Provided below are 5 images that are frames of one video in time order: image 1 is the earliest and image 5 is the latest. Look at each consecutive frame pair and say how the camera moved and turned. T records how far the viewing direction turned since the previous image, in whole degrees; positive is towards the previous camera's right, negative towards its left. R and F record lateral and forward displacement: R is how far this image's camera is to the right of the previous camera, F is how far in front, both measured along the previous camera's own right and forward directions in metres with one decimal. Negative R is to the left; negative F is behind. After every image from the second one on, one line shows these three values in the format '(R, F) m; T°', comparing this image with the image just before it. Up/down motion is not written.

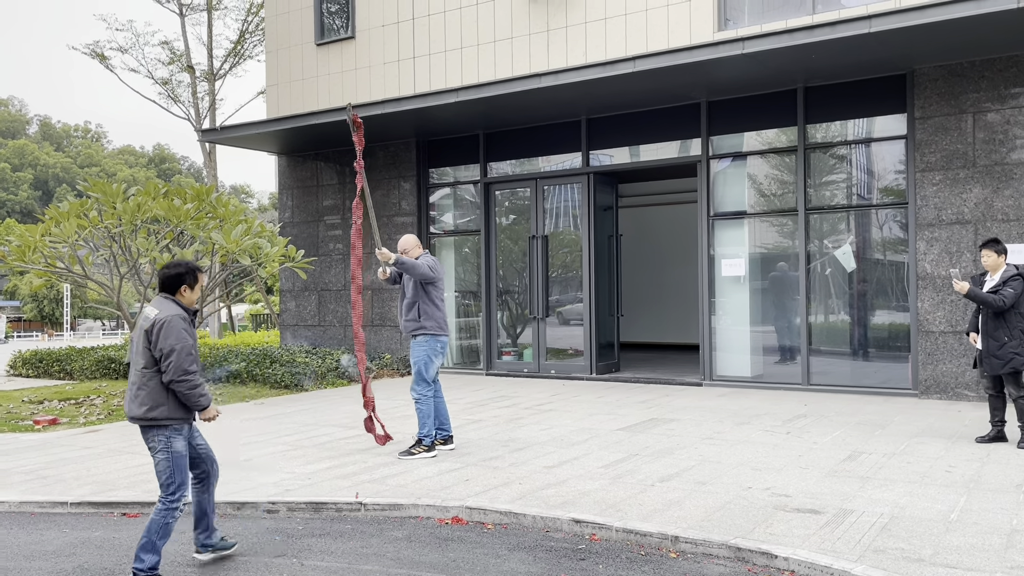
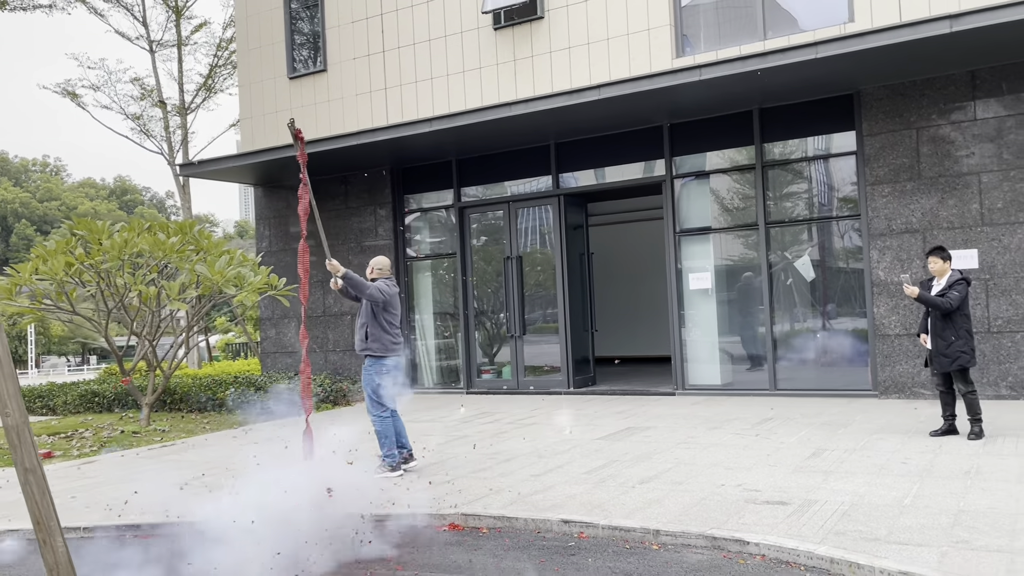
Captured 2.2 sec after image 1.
(-0.1, -0.4) m; +2°
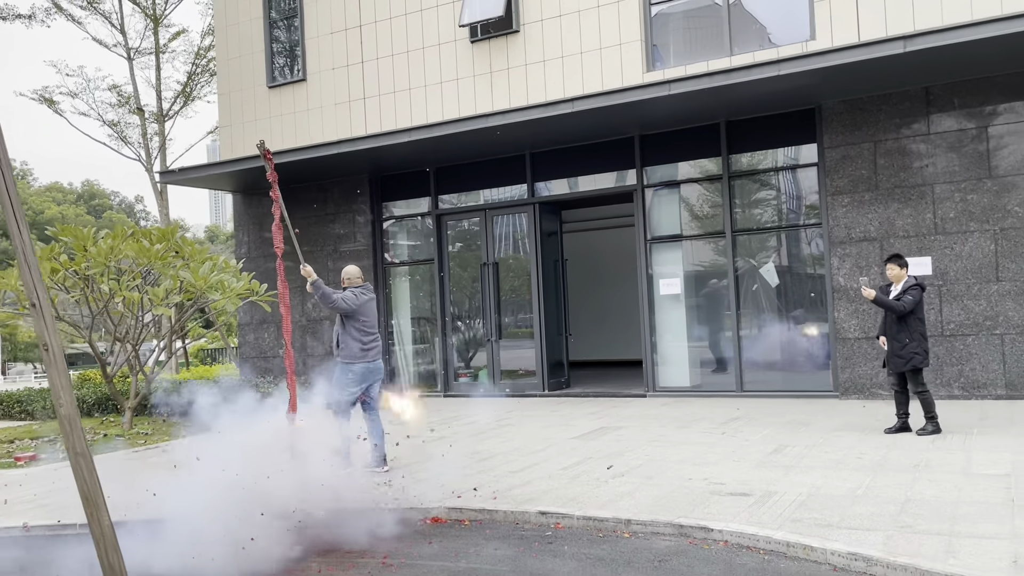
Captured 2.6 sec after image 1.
(0.0, -0.3) m; +2°
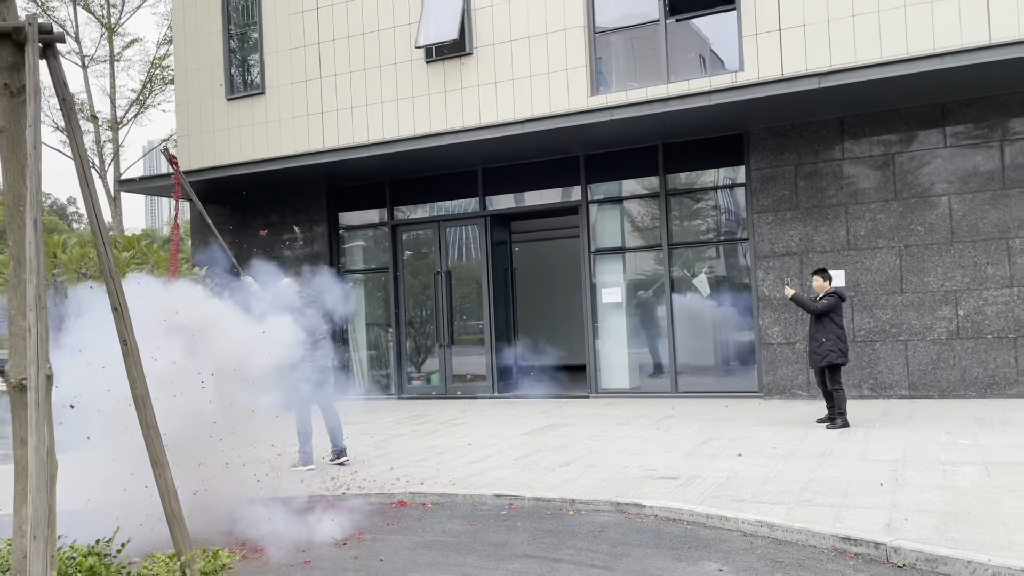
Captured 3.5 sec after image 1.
(-0.1, -0.7) m; +4°
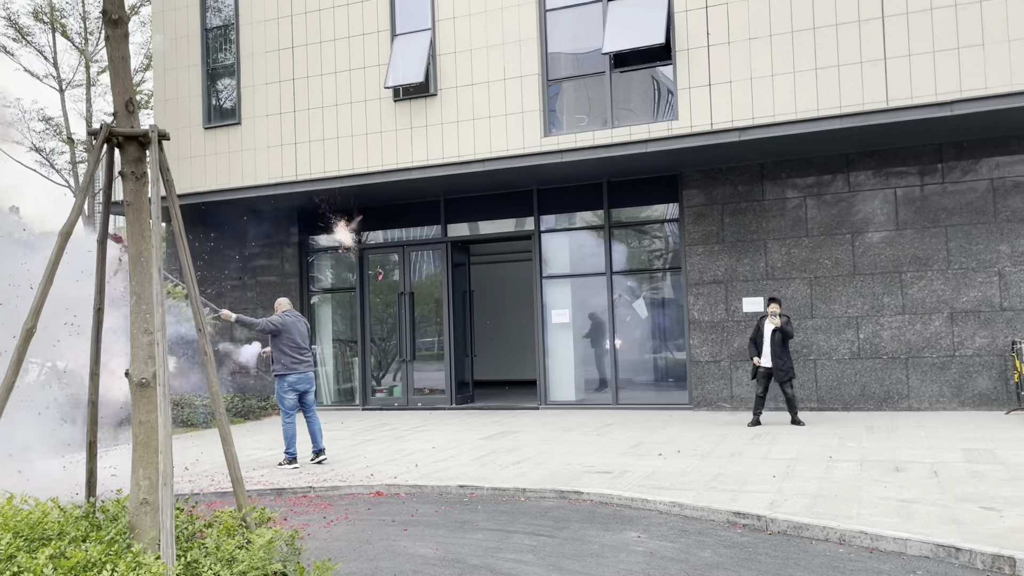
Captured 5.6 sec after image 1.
(-0.1, -1.2) m; +3°
